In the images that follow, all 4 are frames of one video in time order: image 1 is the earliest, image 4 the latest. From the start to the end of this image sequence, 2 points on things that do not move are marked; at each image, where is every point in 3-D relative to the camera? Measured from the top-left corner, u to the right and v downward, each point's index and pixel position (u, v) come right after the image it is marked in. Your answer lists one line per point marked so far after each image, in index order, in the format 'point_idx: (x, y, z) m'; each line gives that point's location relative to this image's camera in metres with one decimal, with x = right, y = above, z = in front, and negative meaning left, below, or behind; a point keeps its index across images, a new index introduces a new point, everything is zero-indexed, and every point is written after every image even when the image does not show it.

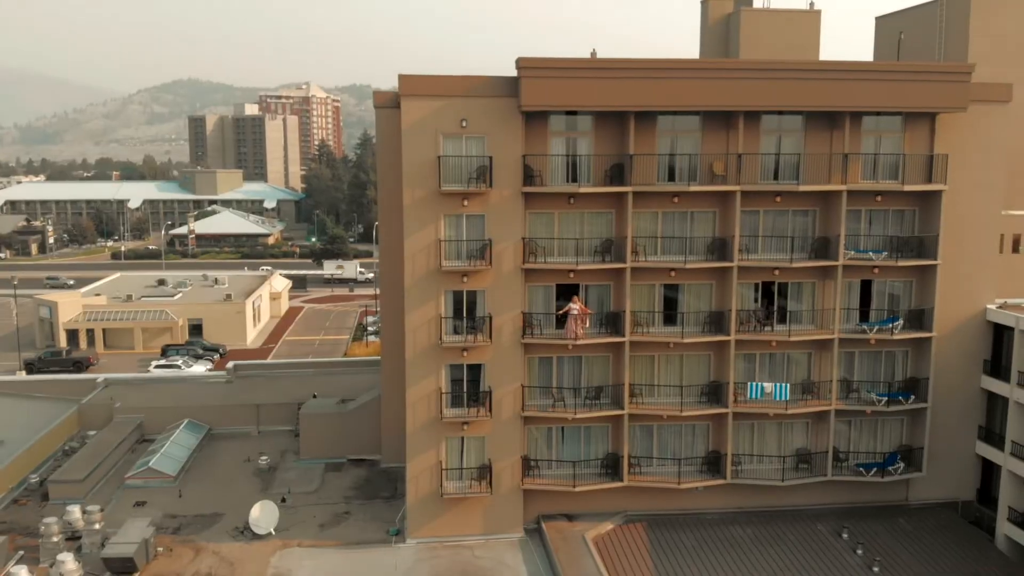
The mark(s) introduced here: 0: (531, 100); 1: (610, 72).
0: (+0.4, +3.9, +19.9) m
1: (+2.1, +4.5, +20.0) m
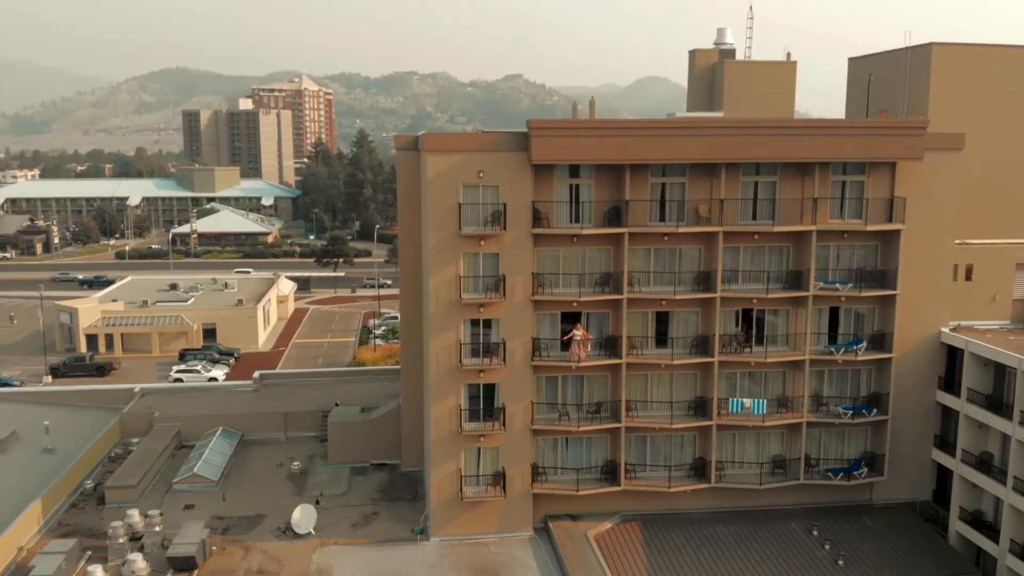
0: (+0.7, +3.2, +22.8) m
1: (+2.3, +3.8, +22.8) m
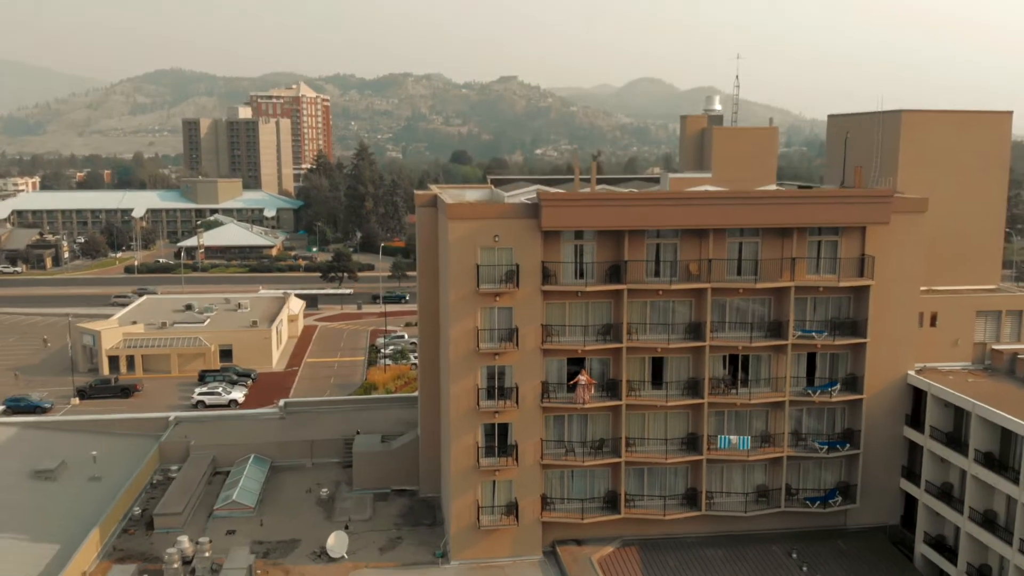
0: (+1.0, +1.8, +25.7) m
1: (+2.7, +2.4, +25.8) m
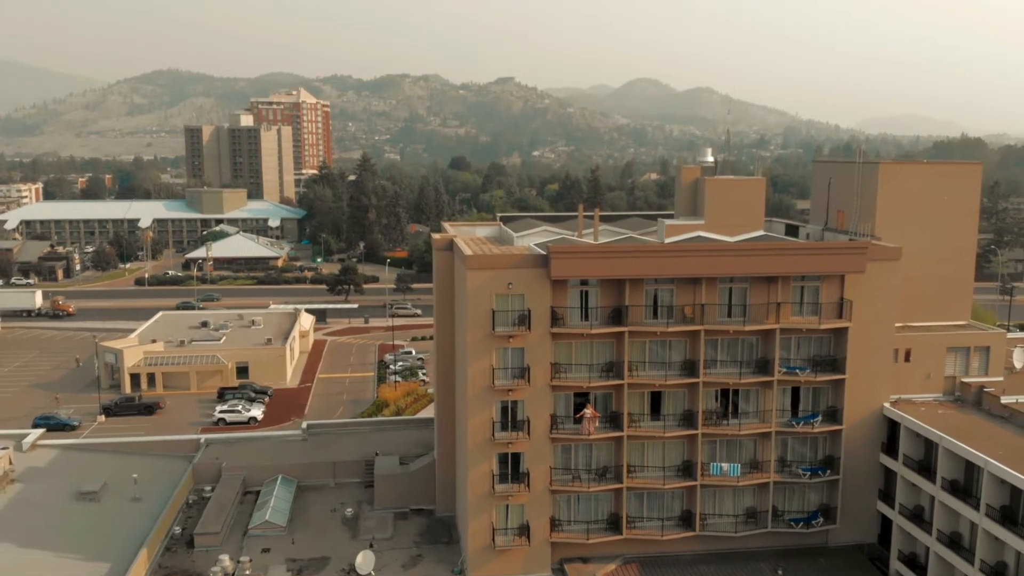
0: (+1.4, +0.4, +28.5) m
1: (+3.0, +1.0, +28.5) m
